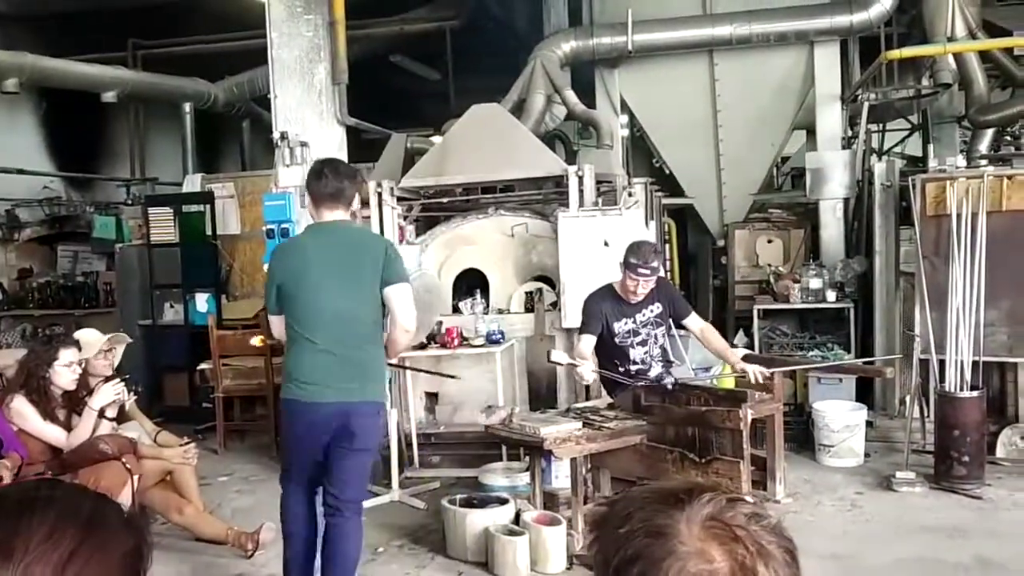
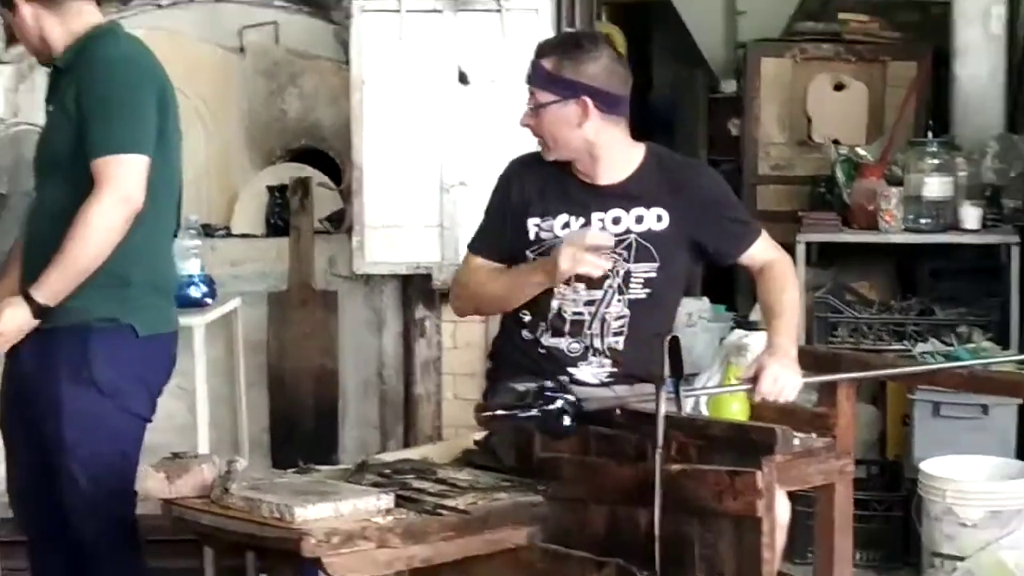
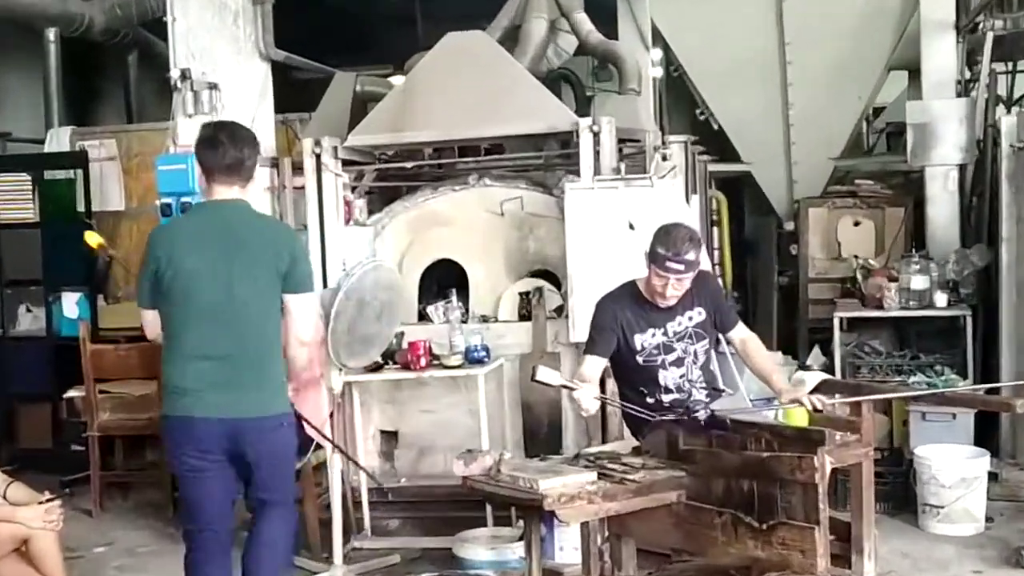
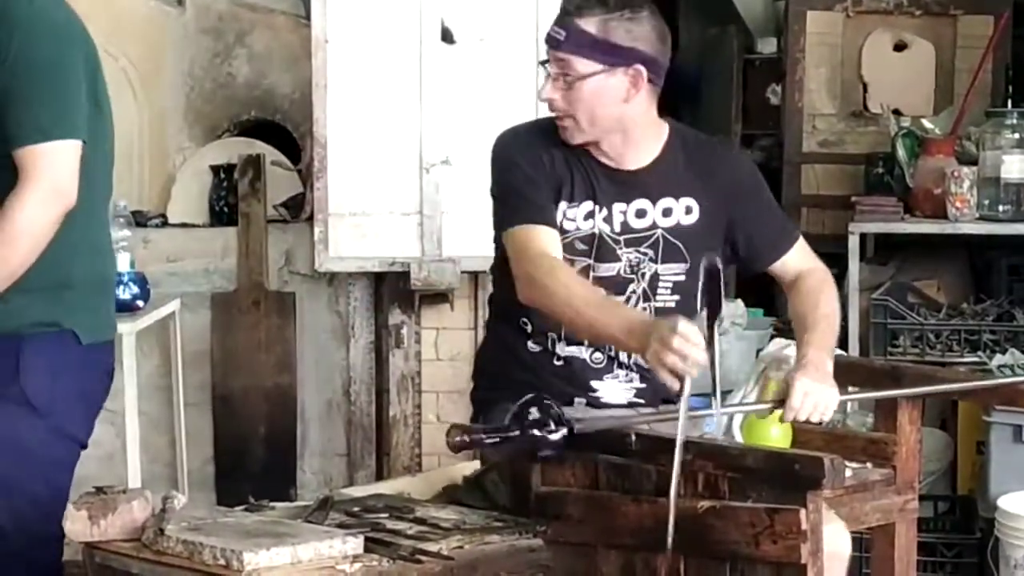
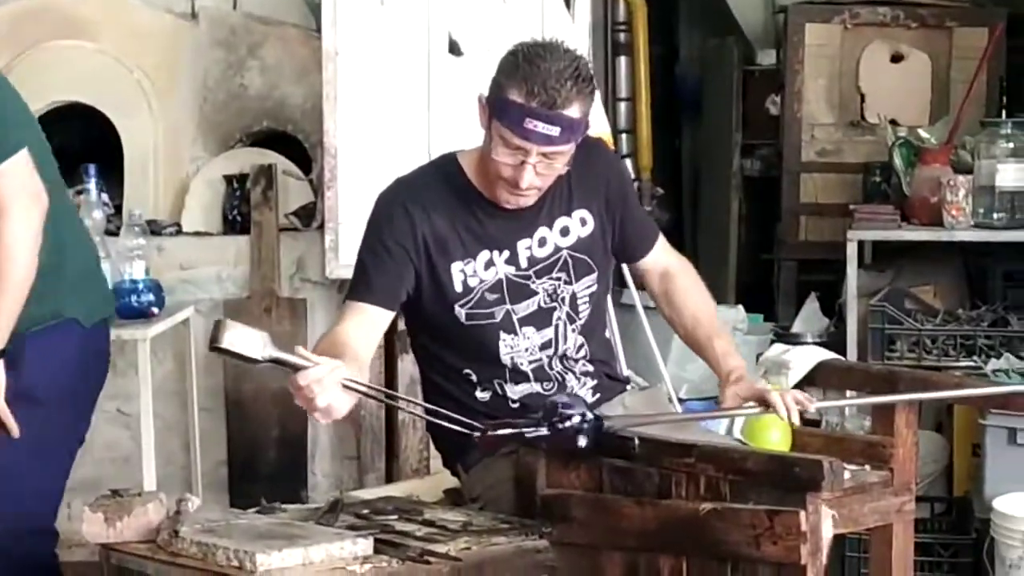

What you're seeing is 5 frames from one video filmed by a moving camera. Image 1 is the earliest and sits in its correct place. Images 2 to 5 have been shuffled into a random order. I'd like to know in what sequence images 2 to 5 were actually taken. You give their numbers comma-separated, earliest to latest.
3, 5, 4, 2
